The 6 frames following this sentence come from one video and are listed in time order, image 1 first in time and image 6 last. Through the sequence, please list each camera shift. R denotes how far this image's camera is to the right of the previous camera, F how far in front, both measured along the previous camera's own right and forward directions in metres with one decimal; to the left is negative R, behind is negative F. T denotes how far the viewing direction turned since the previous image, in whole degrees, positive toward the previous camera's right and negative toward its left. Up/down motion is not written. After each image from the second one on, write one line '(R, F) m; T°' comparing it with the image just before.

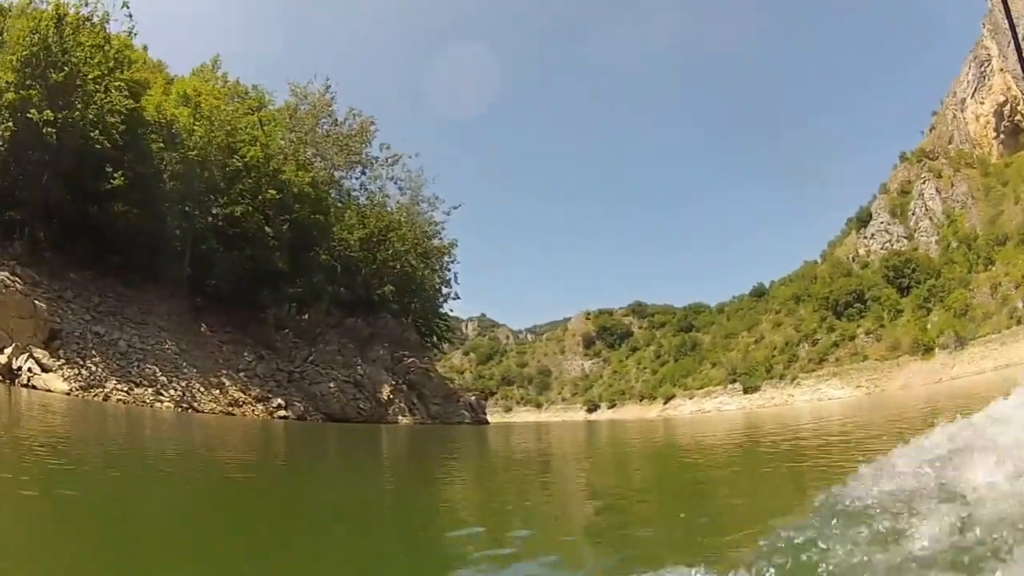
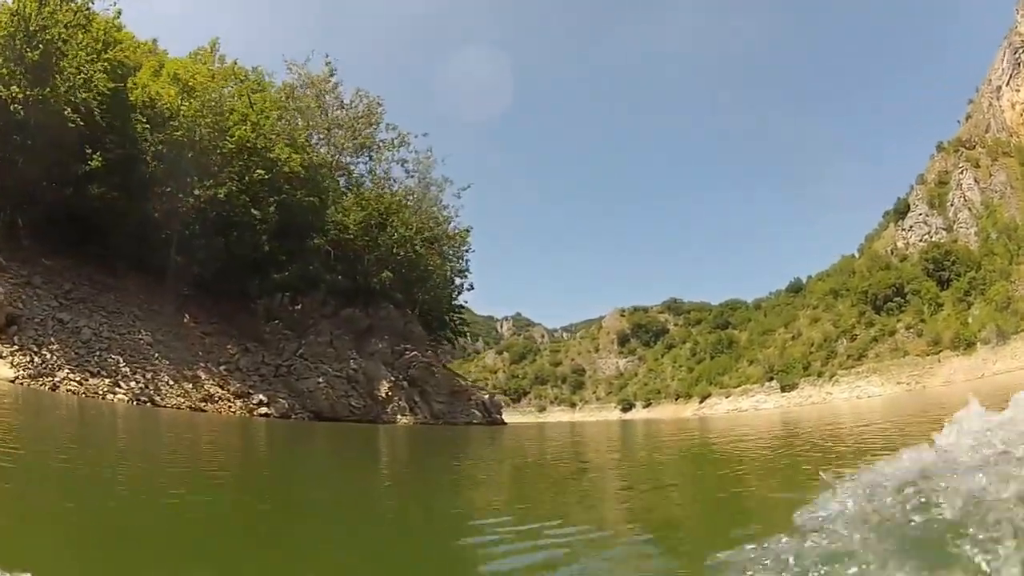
(+0.8, +3.2) m; -3°
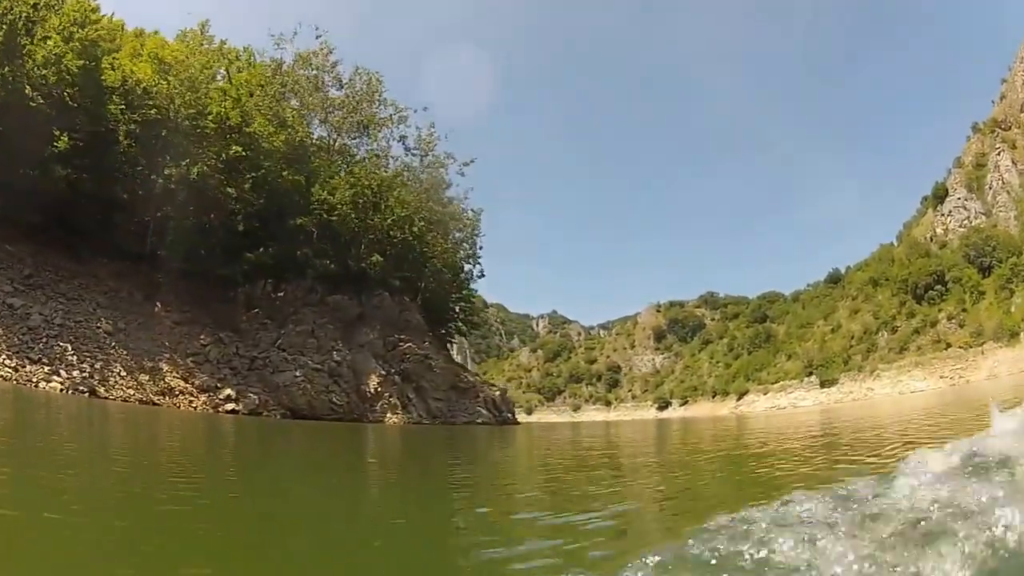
(+0.9, +3.5) m; -3°
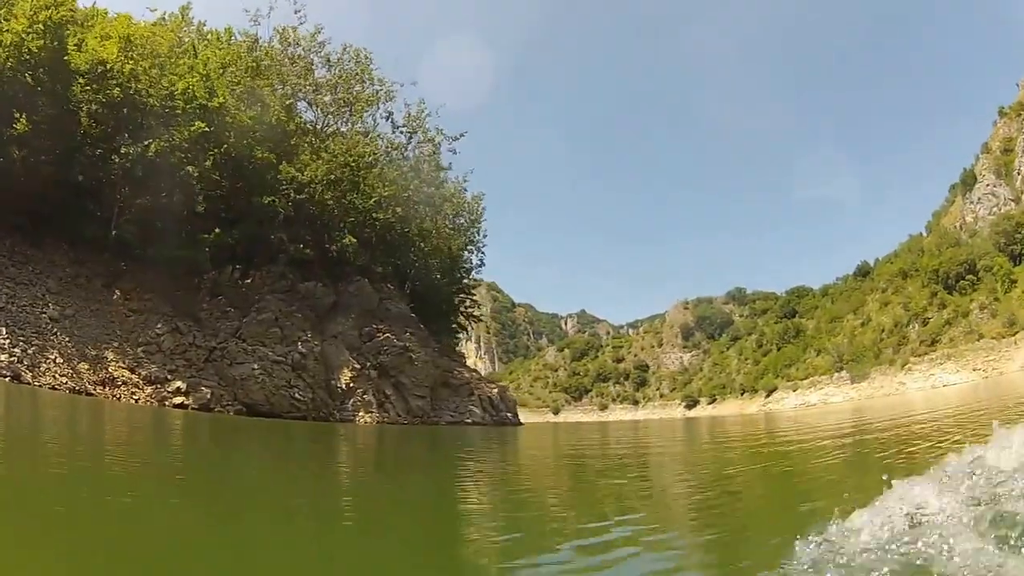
(+1.0, +3.0) m; -2°
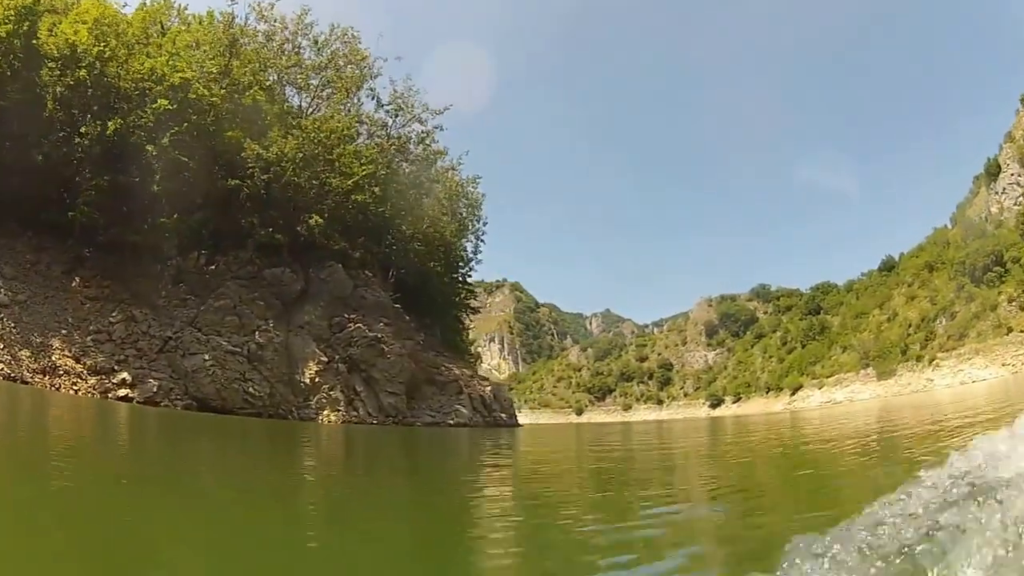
(+1.0, +2.4) m; -2°
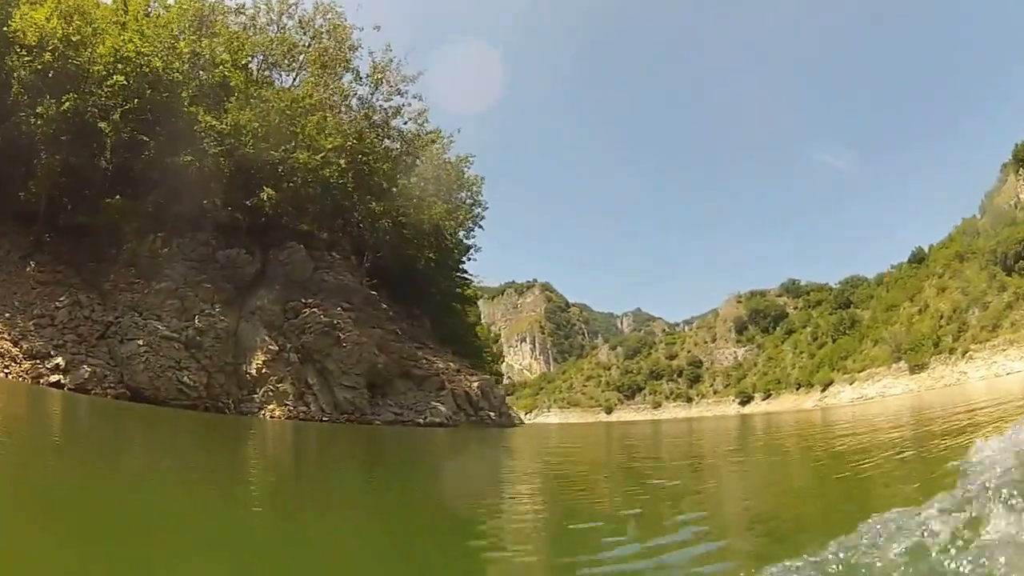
(+1.2, +2.4) m; -2°
